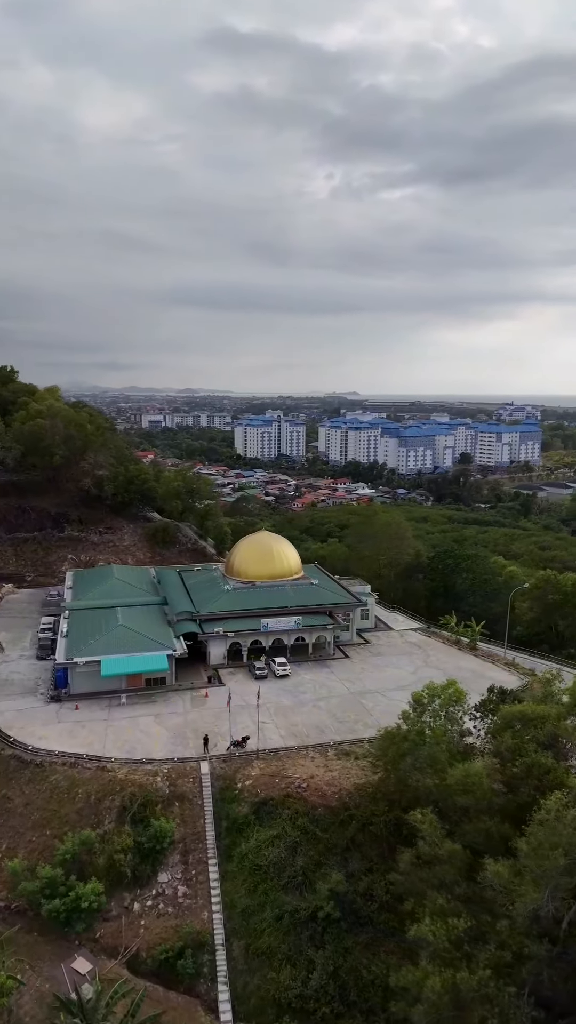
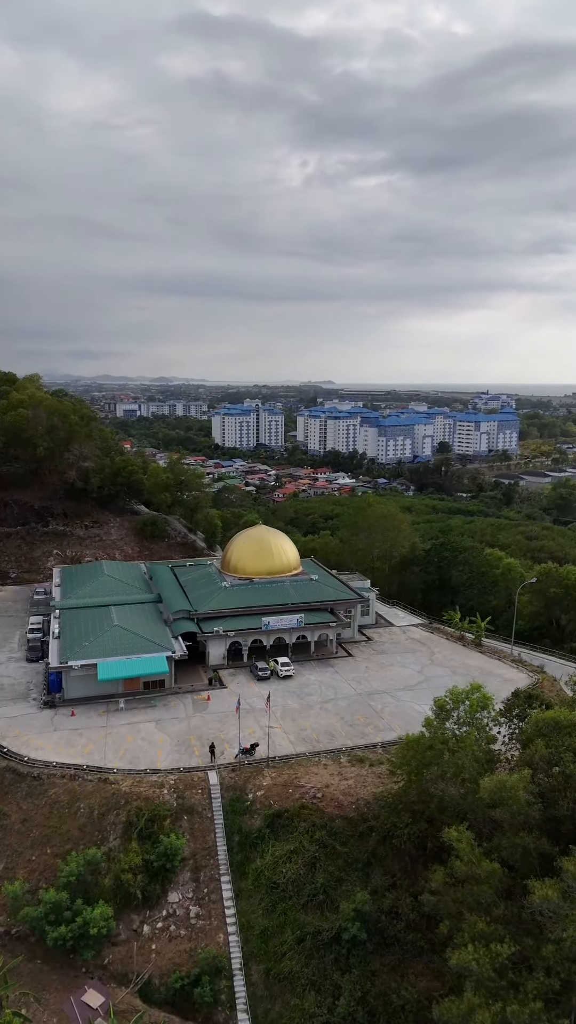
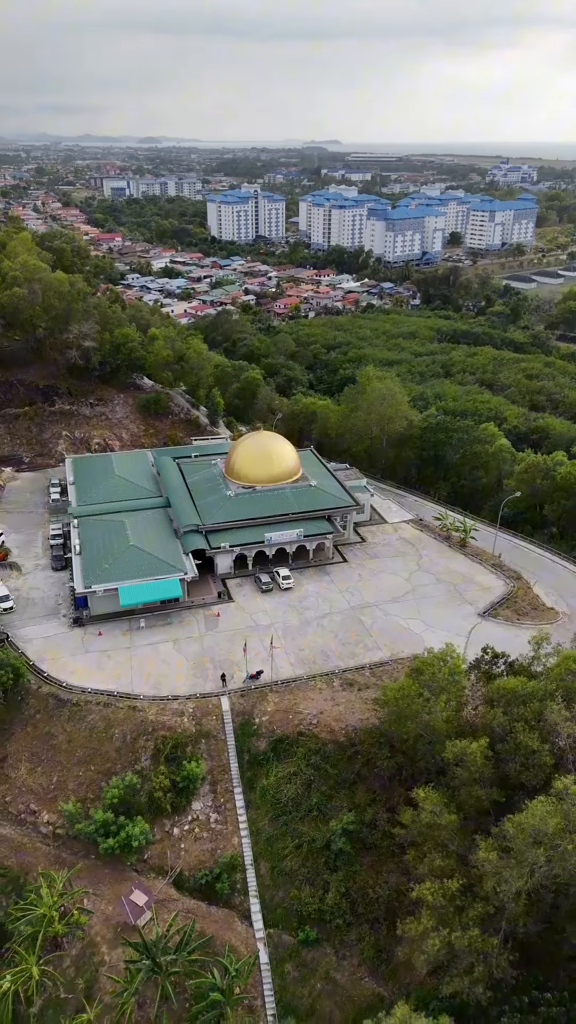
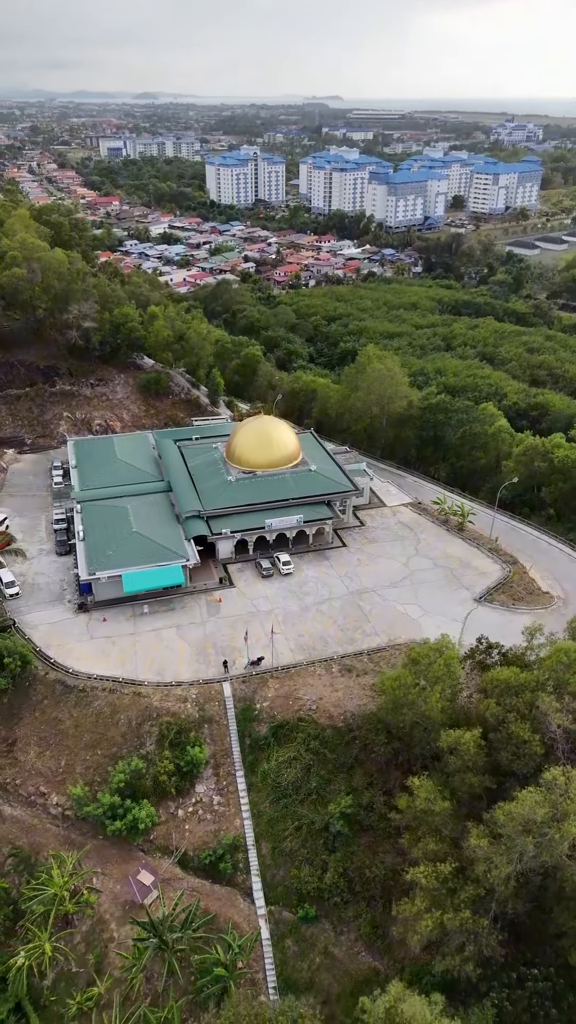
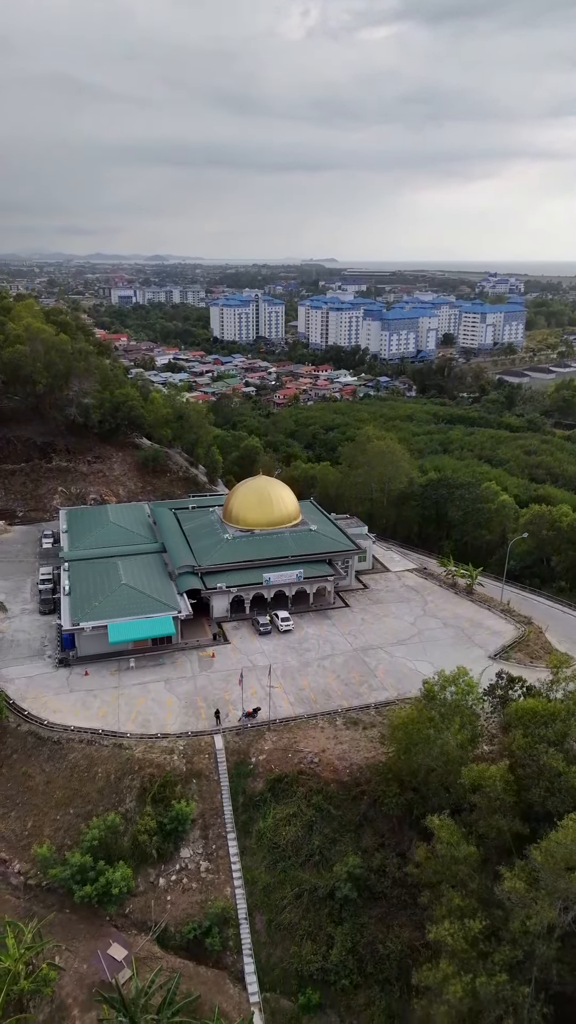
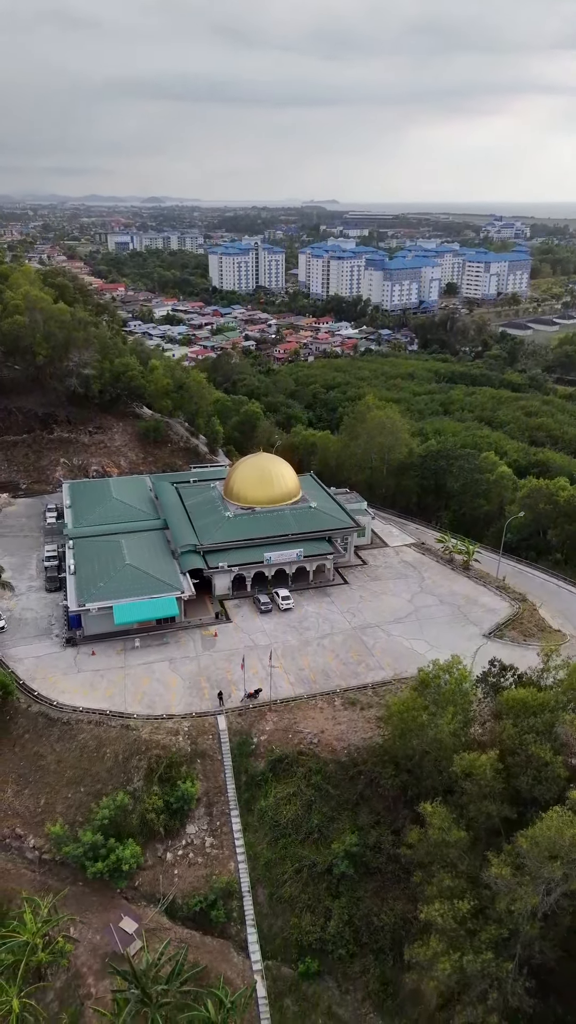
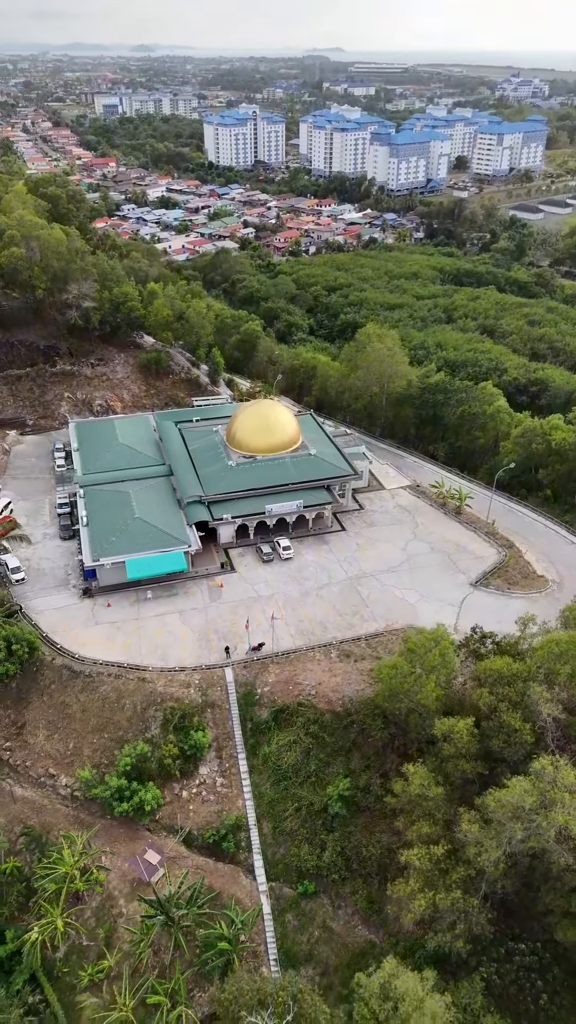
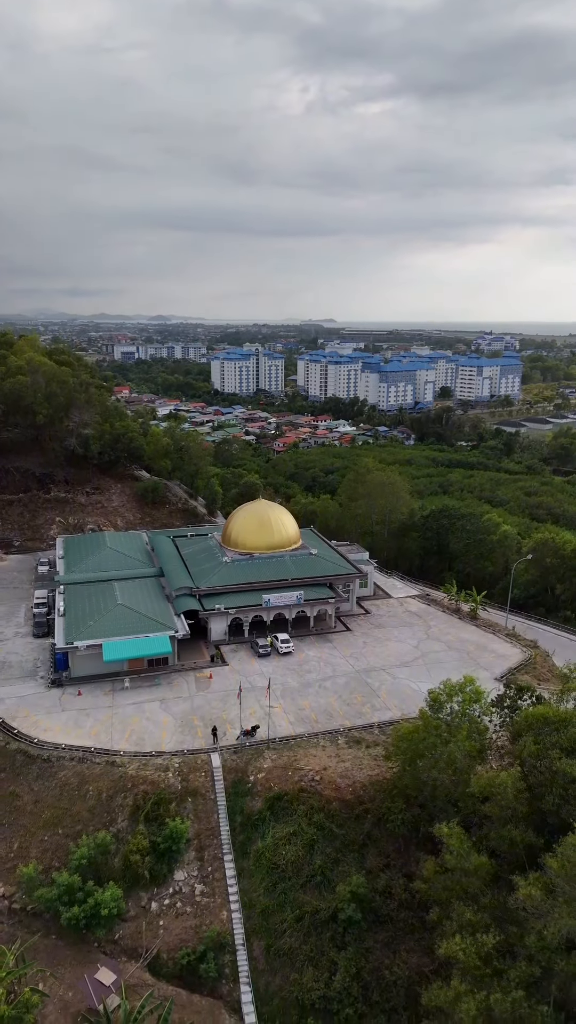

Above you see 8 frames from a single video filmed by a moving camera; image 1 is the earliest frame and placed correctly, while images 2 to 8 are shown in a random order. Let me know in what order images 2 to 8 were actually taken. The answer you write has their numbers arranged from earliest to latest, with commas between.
2, 8, 5, 6, 3, 4, 7
